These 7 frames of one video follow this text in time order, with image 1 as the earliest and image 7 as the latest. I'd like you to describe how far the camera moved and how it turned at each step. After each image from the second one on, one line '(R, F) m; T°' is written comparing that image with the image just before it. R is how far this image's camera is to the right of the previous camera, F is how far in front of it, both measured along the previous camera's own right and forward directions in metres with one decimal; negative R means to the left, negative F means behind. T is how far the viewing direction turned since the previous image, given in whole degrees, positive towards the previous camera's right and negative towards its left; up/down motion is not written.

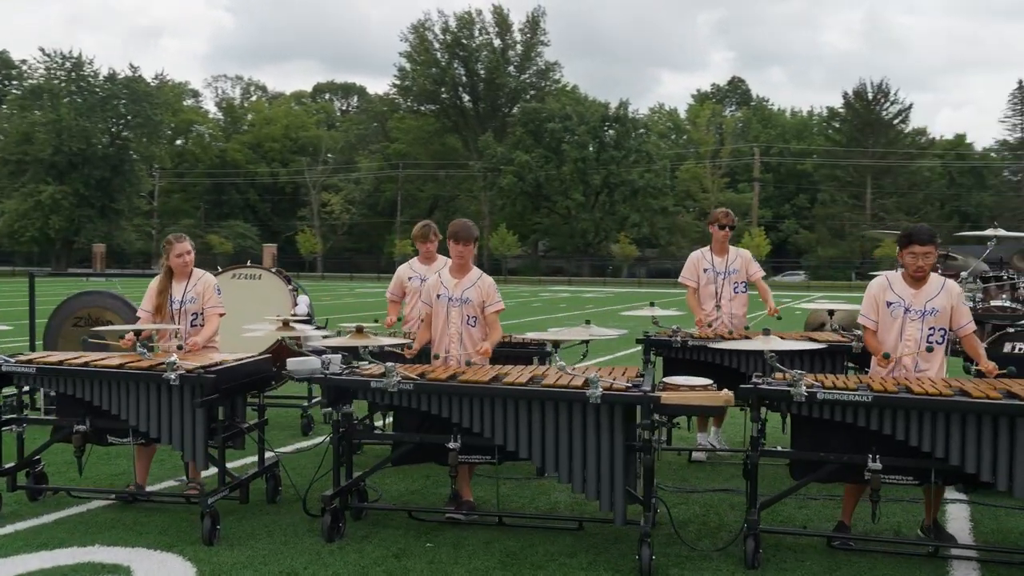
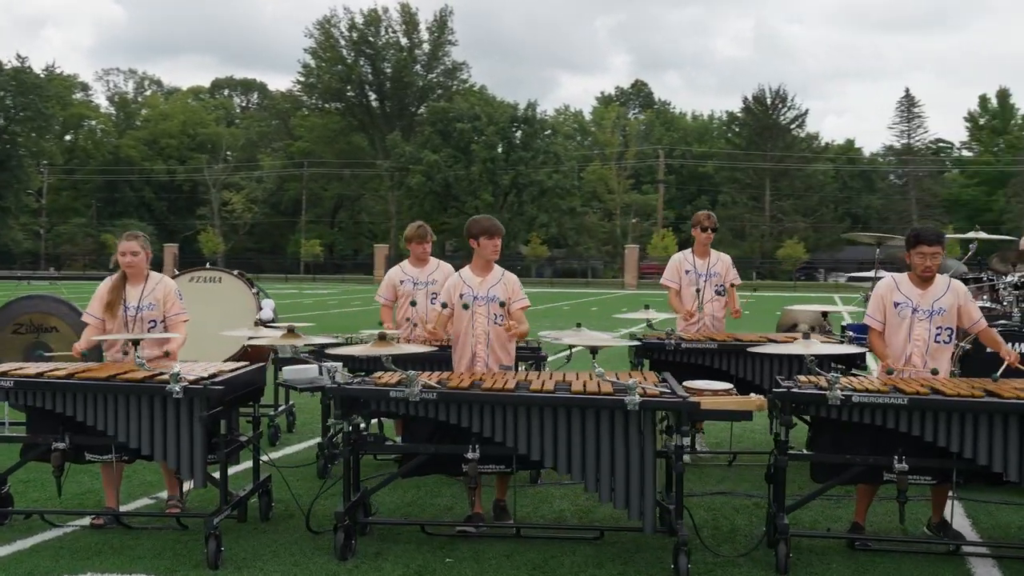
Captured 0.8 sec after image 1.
(-0.6, +0.2) m; +6°
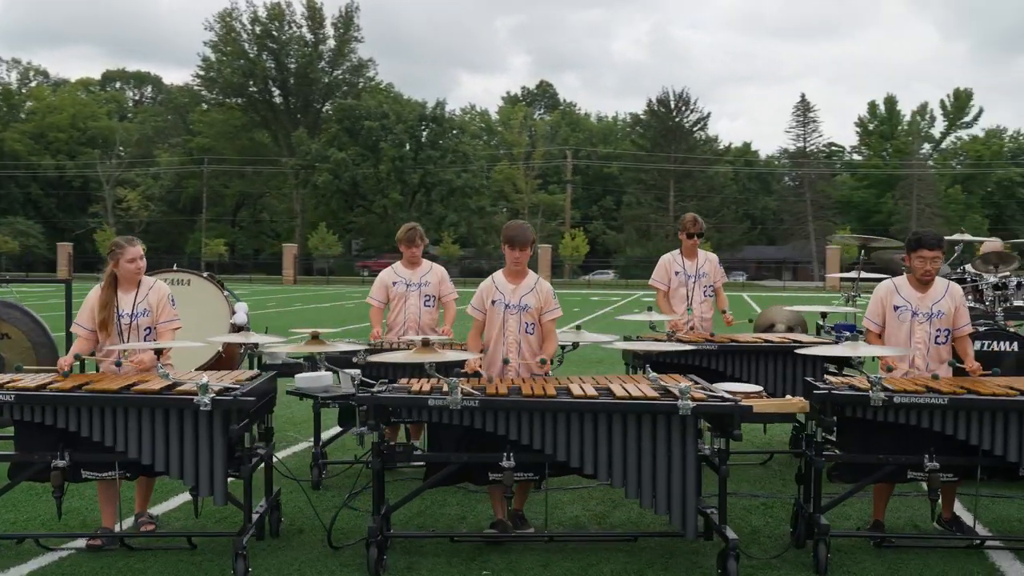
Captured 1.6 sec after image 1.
(-0.6, +0.2) m; +6°
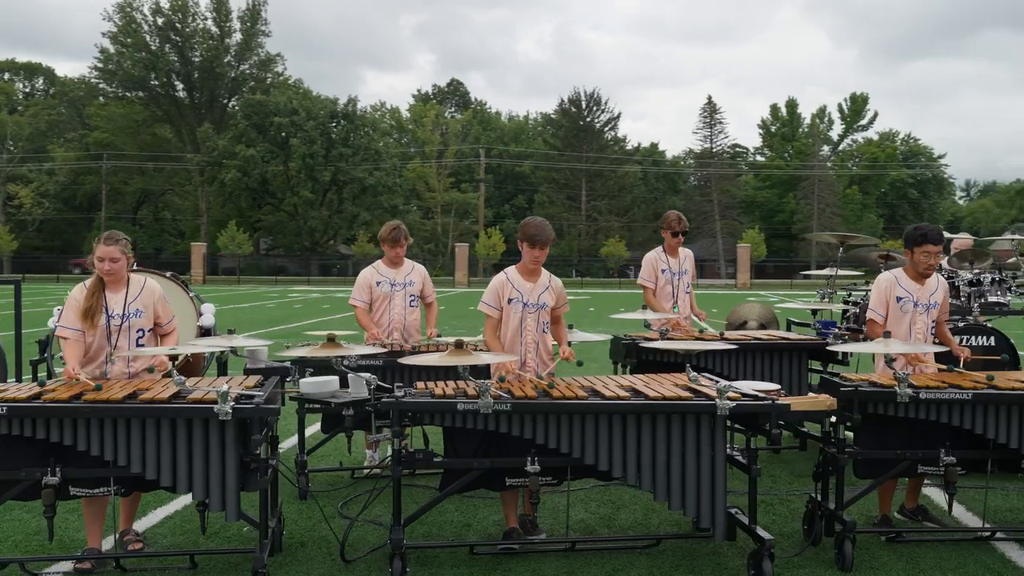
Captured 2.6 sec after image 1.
(-0.5, +0.2) m; +6°
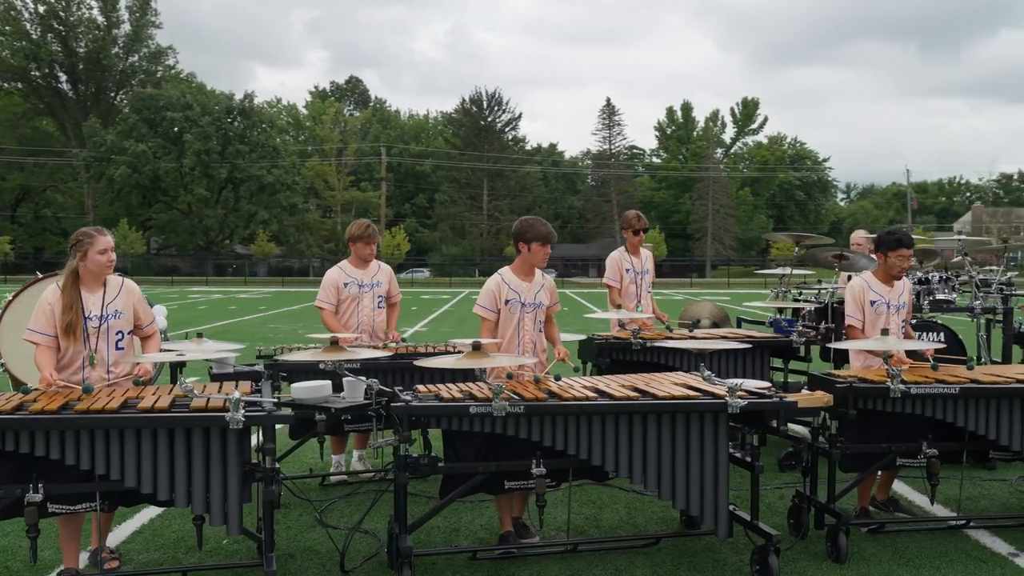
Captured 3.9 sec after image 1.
(-0.5, +0.1) m; +6°
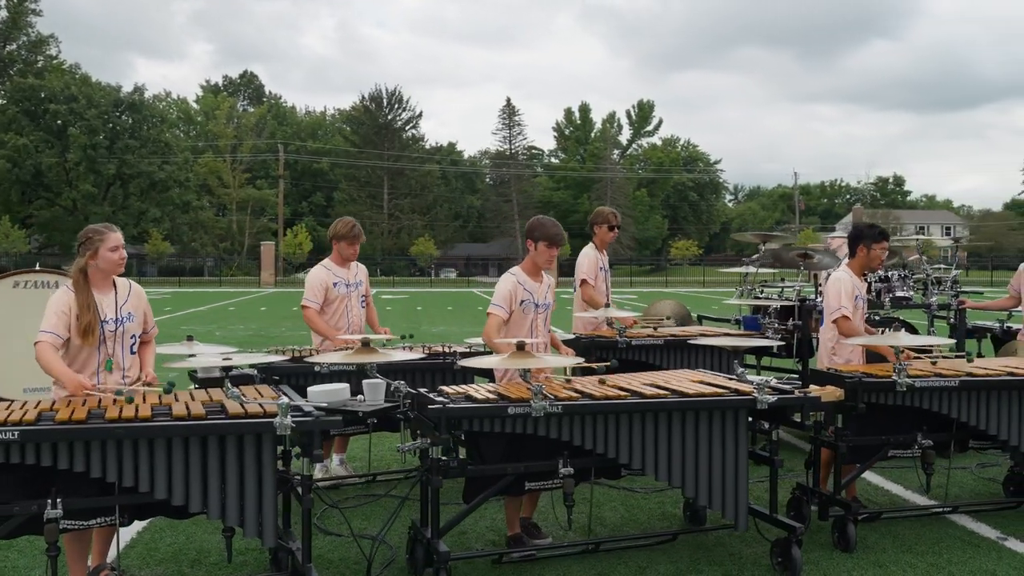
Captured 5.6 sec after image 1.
(-0.6, +0.1) m; +6°
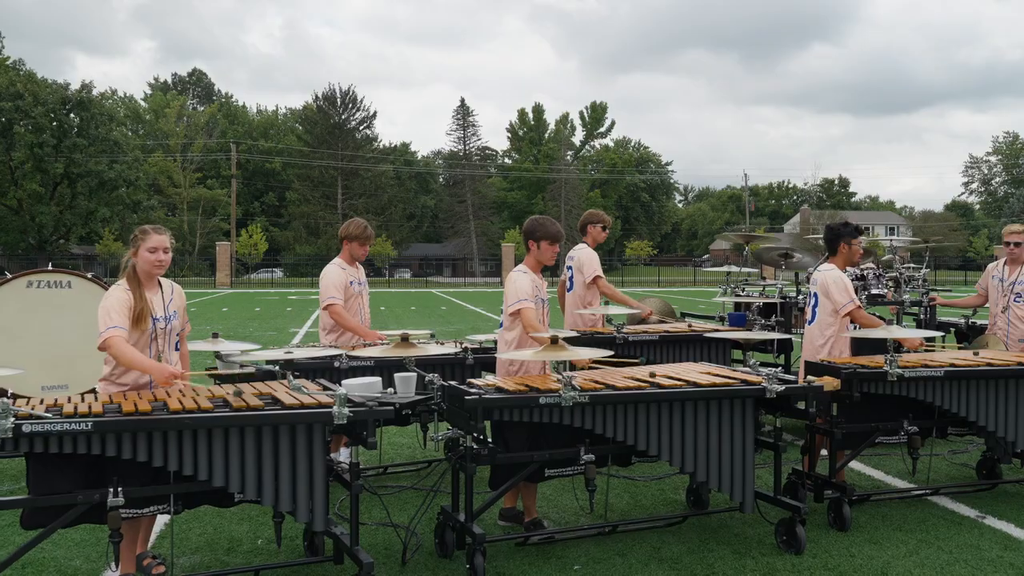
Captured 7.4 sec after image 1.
(-0.3, -0.2) m; +3°
